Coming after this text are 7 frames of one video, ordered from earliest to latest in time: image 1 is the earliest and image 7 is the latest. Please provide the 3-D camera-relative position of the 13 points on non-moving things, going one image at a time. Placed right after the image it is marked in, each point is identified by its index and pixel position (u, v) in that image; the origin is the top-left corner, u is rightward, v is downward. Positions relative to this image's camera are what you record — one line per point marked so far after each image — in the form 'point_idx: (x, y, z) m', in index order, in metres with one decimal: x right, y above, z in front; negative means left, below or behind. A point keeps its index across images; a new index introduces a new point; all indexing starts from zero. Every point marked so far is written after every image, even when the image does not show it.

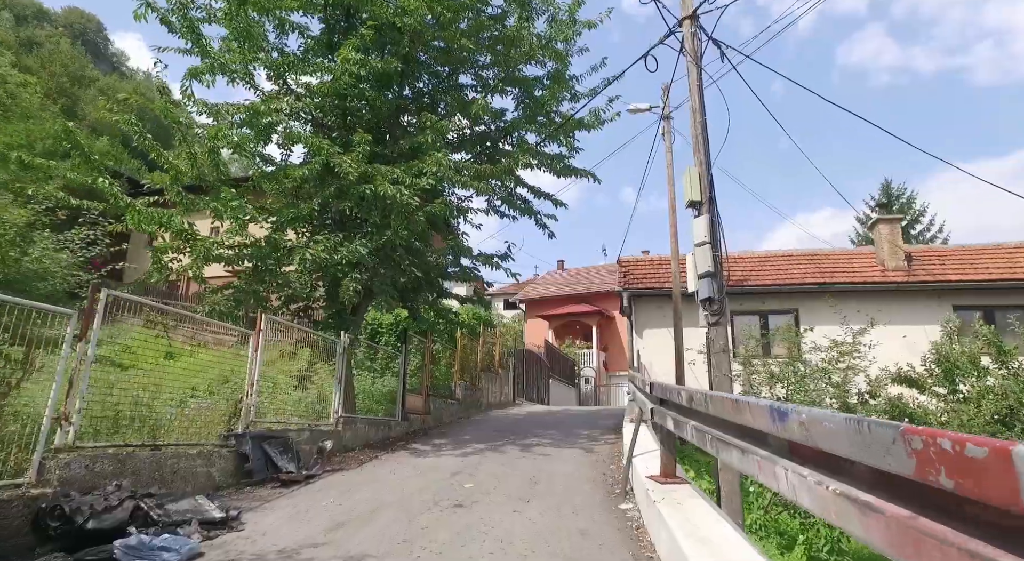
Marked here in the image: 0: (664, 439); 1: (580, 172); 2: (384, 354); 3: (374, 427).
0: (+1.3, -1.4, +4.9) m
1: (+1.3, +2.0, +10.3) m
2: (-2.4, -1.5, +11.1) m
3: (-2.4, -2.5, +9.5) m
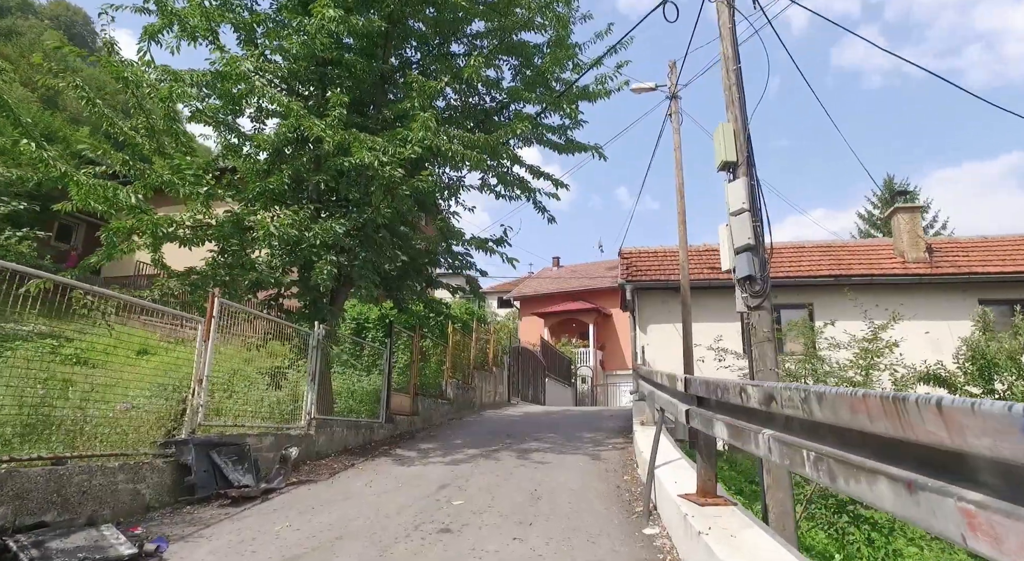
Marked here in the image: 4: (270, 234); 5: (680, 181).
0: (+1.3, -1.2, +4.0) m
1: (+1.2, +2.2, +9.3) m
2: (-2.5, -1.3, +10.1) m
3: (-2.4, -2.3, +8.5) m
4: (-3.2, +0.6, +7.5) m
5: (+4.0, +2.3, +13.2) m
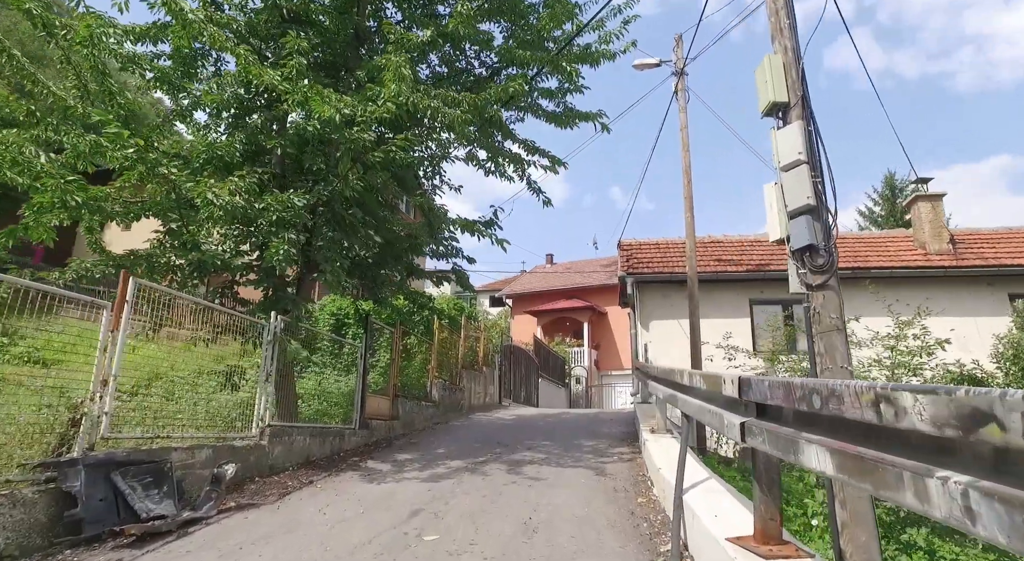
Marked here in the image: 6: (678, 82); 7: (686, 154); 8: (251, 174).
0: (+1.3, -1.0, +2.9) m
1: (+1.1, +2.4, +8.2) m
2: (-2.6, -1.1, +9.0) m
3: (-2.6, -2.1, +7.4) m
4: (-3.3, +0.8, +6.3) m
5: (+3.8, +2.5, +12.1) m
6: (+3.7, +4.4, +12.5) m
7: (+3.8, +2.8, +12.2) m
8: (-3.3, +1.3, +6.9) m
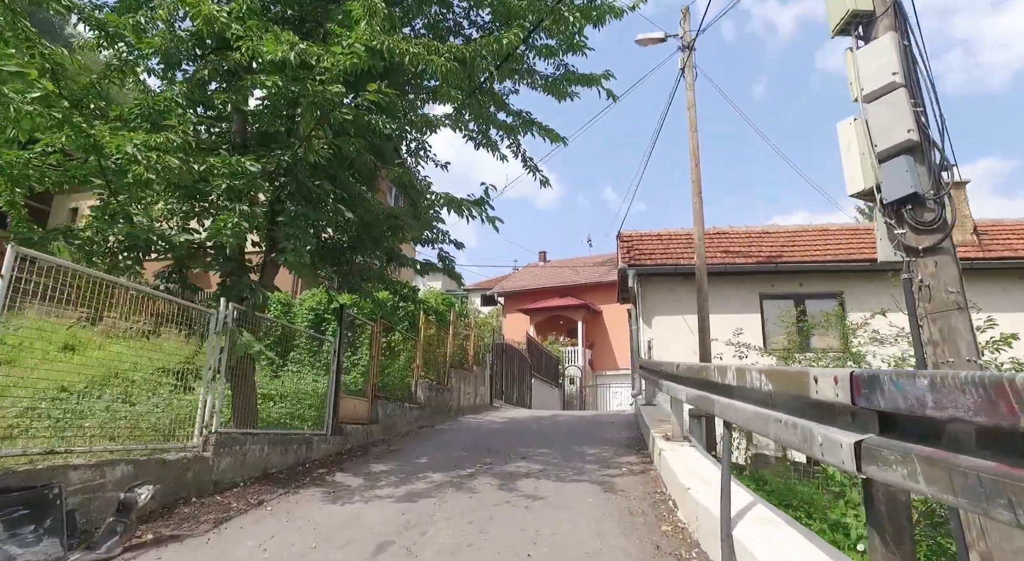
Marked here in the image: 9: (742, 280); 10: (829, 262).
0: (+1.2, -0.8, +1.9) m
1: (+1.0, +2.6, +7.2) m
2: (-2.7, -0.9, +7.9) m
3: (-2.6, -1.9, +6.4) m
4: (-3.4, +1.0, +5.3) m
5: (+3.6, +2.7, +11.2) m
6: (+3.5, +4.6, +11.5) m
7: (+3.6, +2.9, +11.3) m
8: (-3.3, +1.5, +5.9) m
9: (+5.1, 0.0, +12.5) m
10: (+6.8, +0.4, +12.0) m
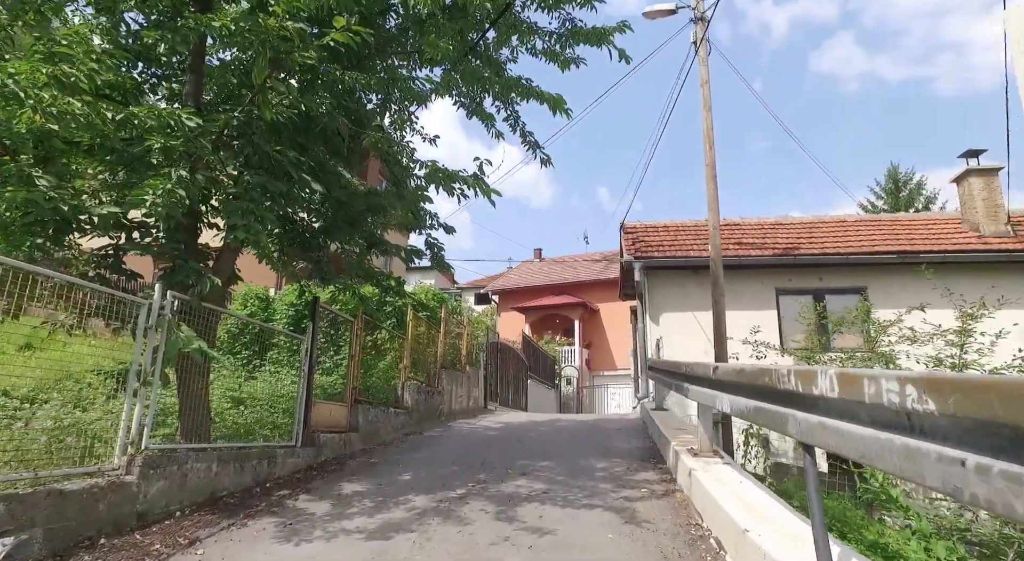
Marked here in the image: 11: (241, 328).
0: (+1.3, -0.7, +0.9) m
1: (+1.0, +2.7, +6.2) m
2: (-2.7, -0.7, +6.9) m
3: (-2.6, -1.7, +5.3) m
4: (-3.4, +1.2, +4.2) m
5: (+3.6, +2.8, +10.3) m
6: (+3.5, +4.7, +10.6) m
7: (+3.6, +3.0, +10.3) m
8: (-3.3, +1.7, +4.8) m
9: (+5.0, +0.1, +11.6) m
10: (+6.7, +0.5, +11.1) m
11: (-2.9, -0.5, +6.1) m
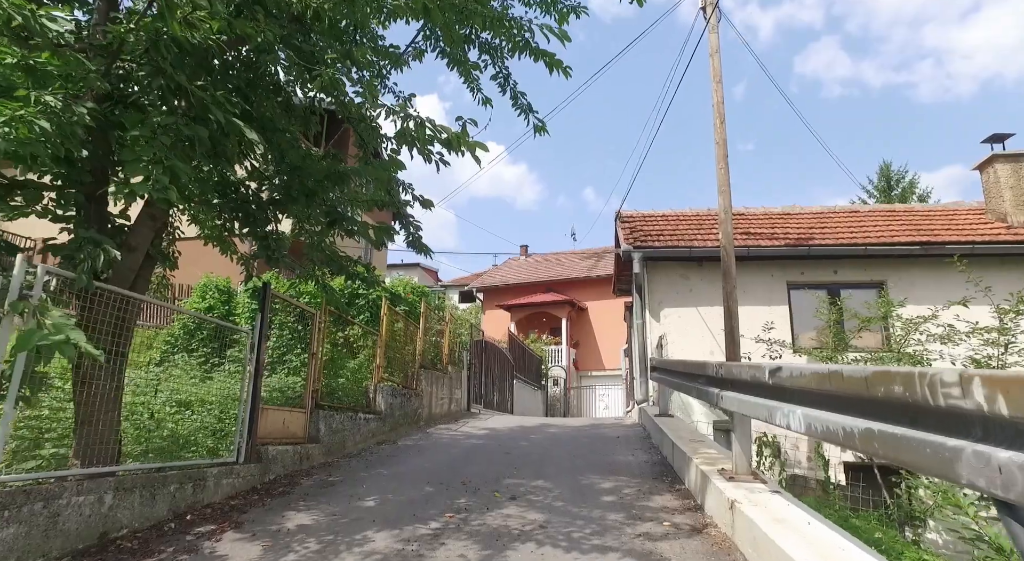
0: (+1.3, -0.5, -0.2) m
1: (+0.9, +2.9, +5.1) m
2: (-2.9, -0.5, +5.7) m
3: (-2.7, -1.6, +4.1) m
4: (-3.4, +1.3, +3.0) m
5: (+3.4, +2.9, +9.2) m
6: (+3.3, +4.8, +9.5) m
7: (+3.4, +3.2, +9.3) m
8: (-3.4, +1.9, +3.6) m
9: (+4.8, +0.3, +10.6) m
10: (+6.5, +0.6, +10.1) m
11: (-3.0, -0.3, +4.9) m
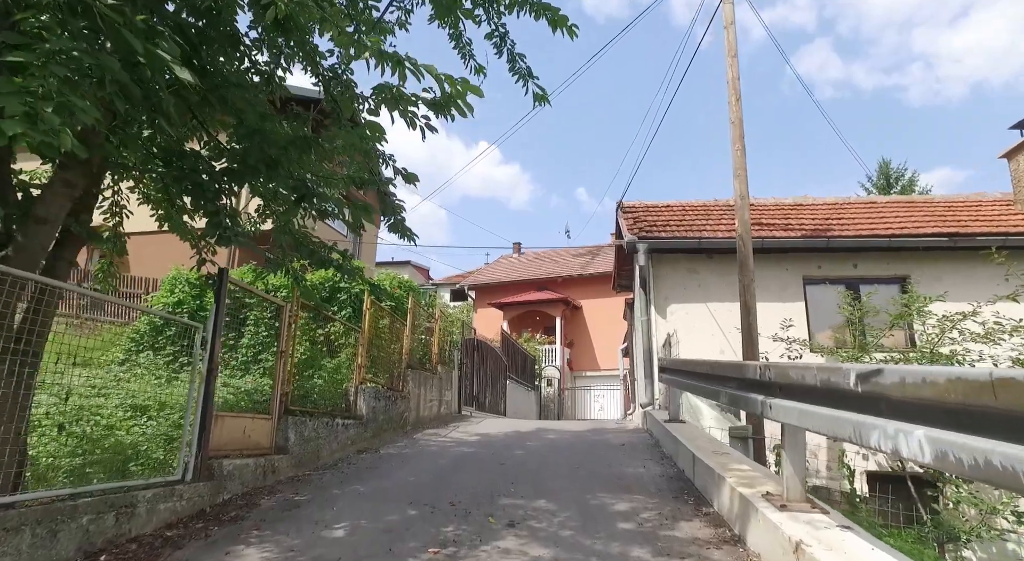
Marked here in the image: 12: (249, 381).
0: (+1.4, -0.4, -1.0) m
1: (+0.9, +3.0, +4.3) m
2: (-2.9, -0.4, +4.8) m
3: (-2.7, -1.4, +3.3) m
4: (-3.4, +1.5, +2.1) m
5: (+3.3, +3.1, +8.4) m
6: (+3.3, +5.0, +8.7) m
7: (+3.3, +3.3, +8.5) m
8: (-3.4, +2.0, +2.7) m
9: (+4.7, +0.4, +9.8) m
10: (+6.4, +0.7, +9.4) m
11: (-3.0, -0.2, +4.0) m
12: (-2.8, -1.1, +6.0) m
